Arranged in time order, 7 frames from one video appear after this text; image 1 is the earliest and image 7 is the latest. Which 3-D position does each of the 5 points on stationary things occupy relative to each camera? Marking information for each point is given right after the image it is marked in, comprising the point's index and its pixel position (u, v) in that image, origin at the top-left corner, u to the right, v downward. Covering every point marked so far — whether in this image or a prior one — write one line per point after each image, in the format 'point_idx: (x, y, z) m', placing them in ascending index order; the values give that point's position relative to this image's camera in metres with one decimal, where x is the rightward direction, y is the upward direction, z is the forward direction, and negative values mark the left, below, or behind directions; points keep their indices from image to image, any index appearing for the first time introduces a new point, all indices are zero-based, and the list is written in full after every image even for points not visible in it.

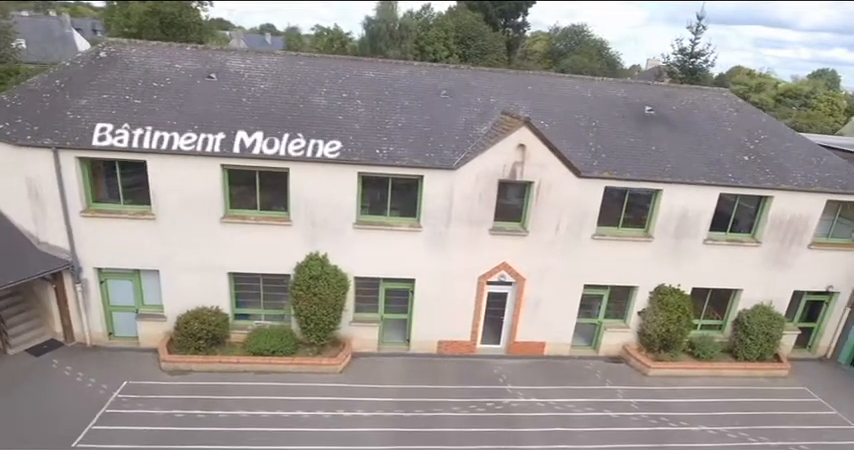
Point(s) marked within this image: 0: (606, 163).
0: (+4.9, +1.7, +14.2) m
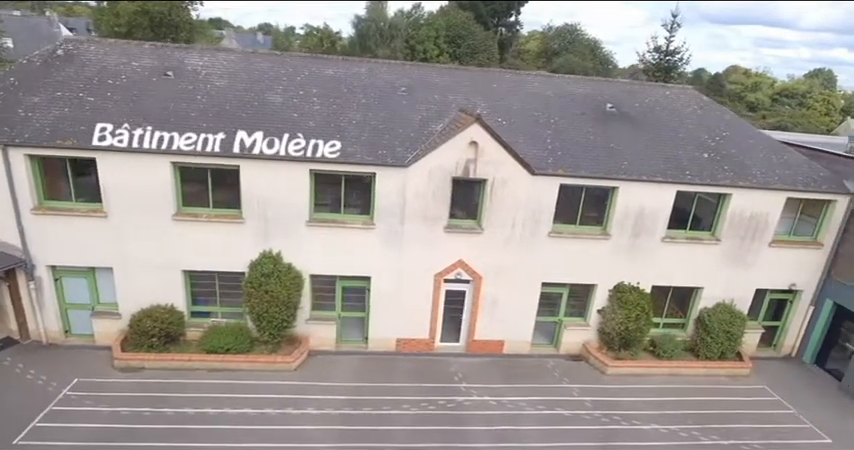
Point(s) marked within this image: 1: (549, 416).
0: (+3.7, +1.8, +14.1) m
1: (+3.1, -4.9, +13.0) m
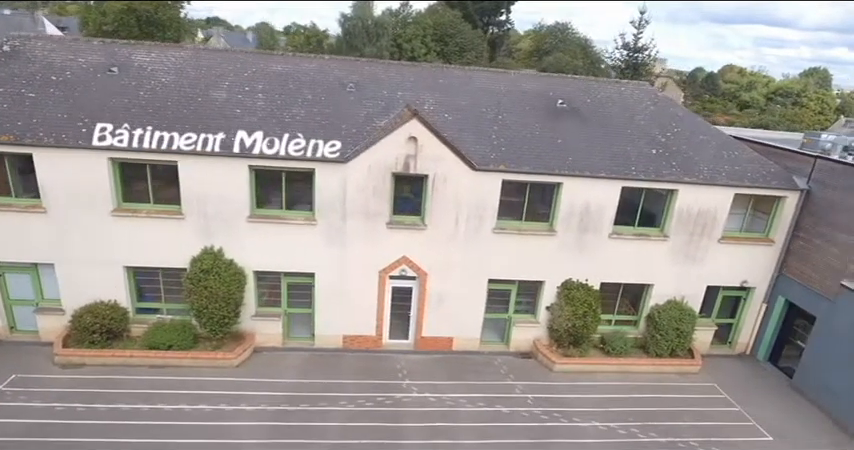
0: (+2.1, +1.9, +14.0) m
1: (+1.5, -4.8, +12.9) m
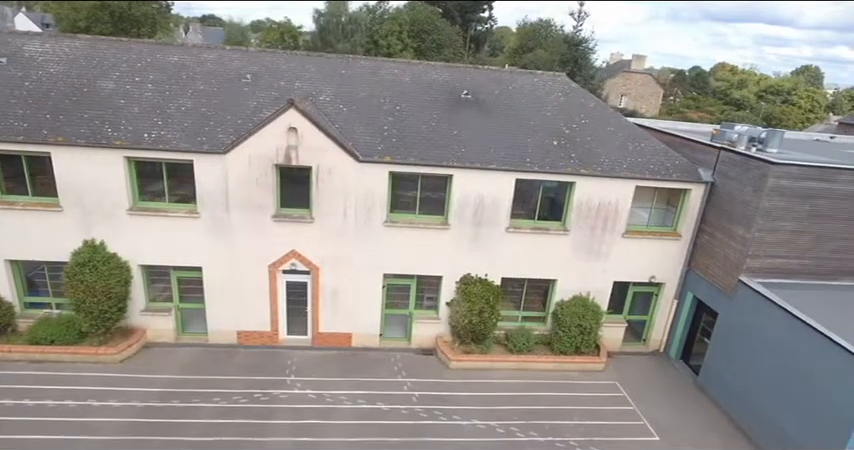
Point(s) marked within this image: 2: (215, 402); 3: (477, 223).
0: (-1.0, +2.1, +13.7) m
1: (-1.5, -4.6, +12.6) m
2: (-5.2, -4.4, +12.5) m
3: (+1.4, +0.1, +14.2) m
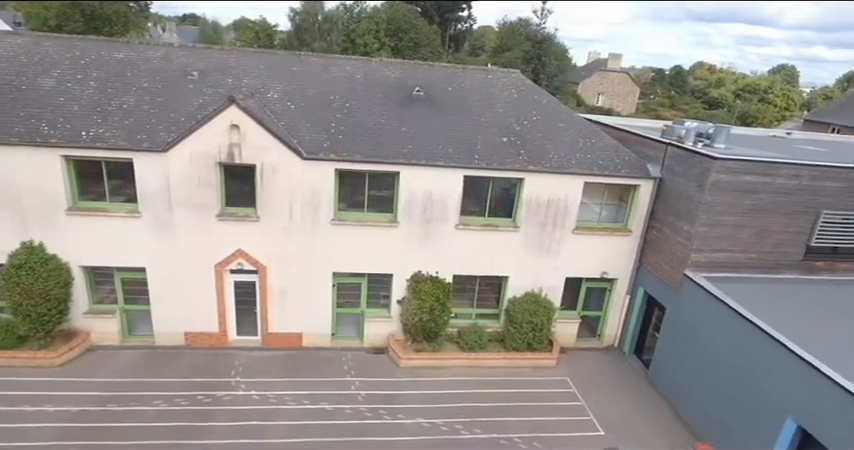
0: (-2.4, +2.1, +13.5) m
1: (-2.9, -4.6, +12.4) m
2: (-6.6, -4.4, +12.3) m
3: (0.0, +0.1, +14.2) m
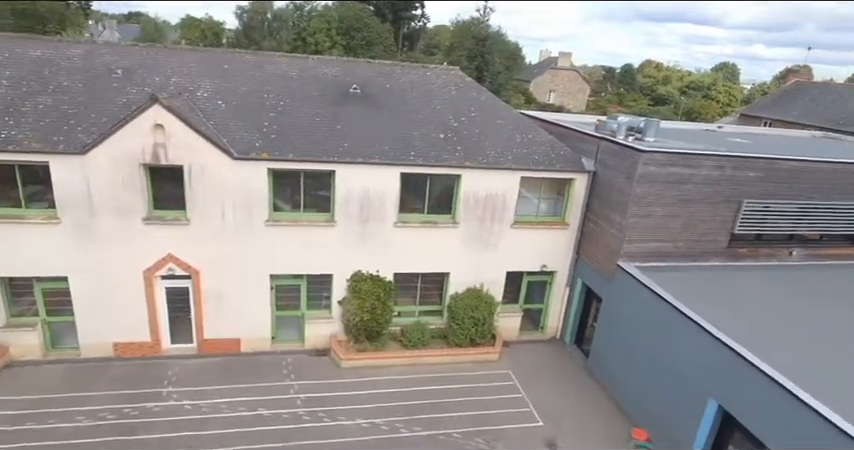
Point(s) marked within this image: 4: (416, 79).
0: (-4.1, +2.1, +13.2) m
1: (-4.3, -4.6, +12.1) m
2: (-8.0, -4.5, +11.7) m
3: (-1.7, +0.2, +14.0) m
4: (-0.3, +4.7, +16.5) m
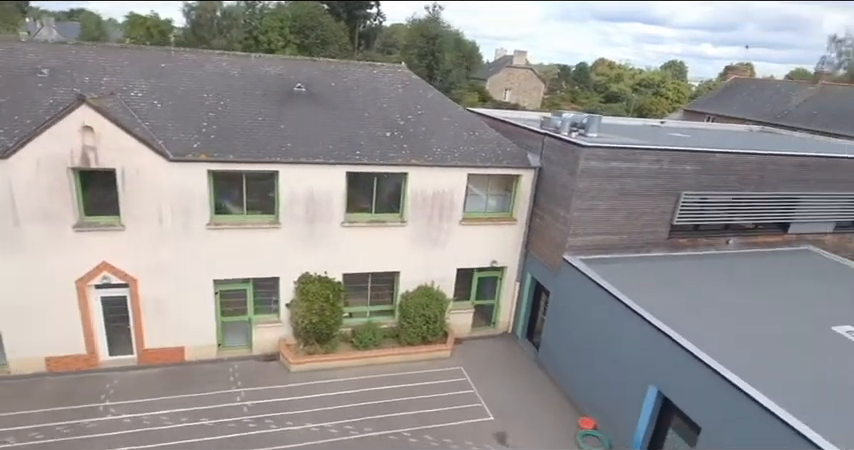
0: (-5.5, +2.0, +12.8) m
1: (-5.5, -4.7, +11.7) m
2: (-9.2, -4.7, +11.0) m
3: (-3.2, +0.2, +13.8) m
4: (-2.1, +4.8, +16.4) m
